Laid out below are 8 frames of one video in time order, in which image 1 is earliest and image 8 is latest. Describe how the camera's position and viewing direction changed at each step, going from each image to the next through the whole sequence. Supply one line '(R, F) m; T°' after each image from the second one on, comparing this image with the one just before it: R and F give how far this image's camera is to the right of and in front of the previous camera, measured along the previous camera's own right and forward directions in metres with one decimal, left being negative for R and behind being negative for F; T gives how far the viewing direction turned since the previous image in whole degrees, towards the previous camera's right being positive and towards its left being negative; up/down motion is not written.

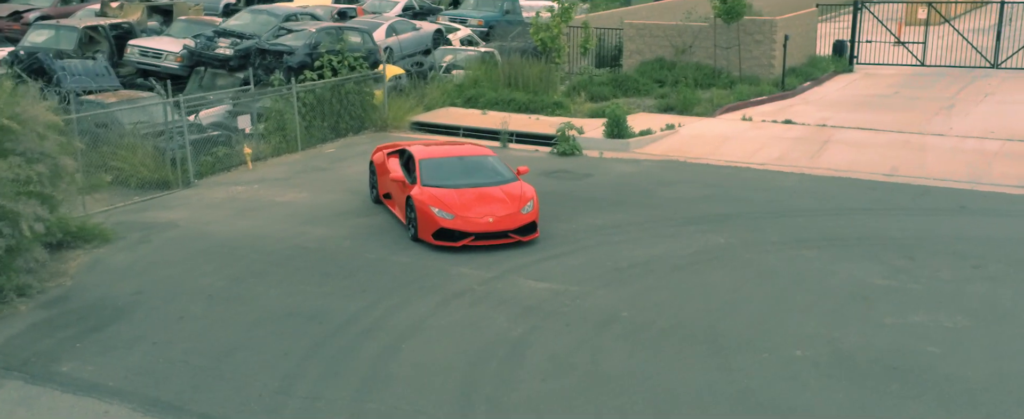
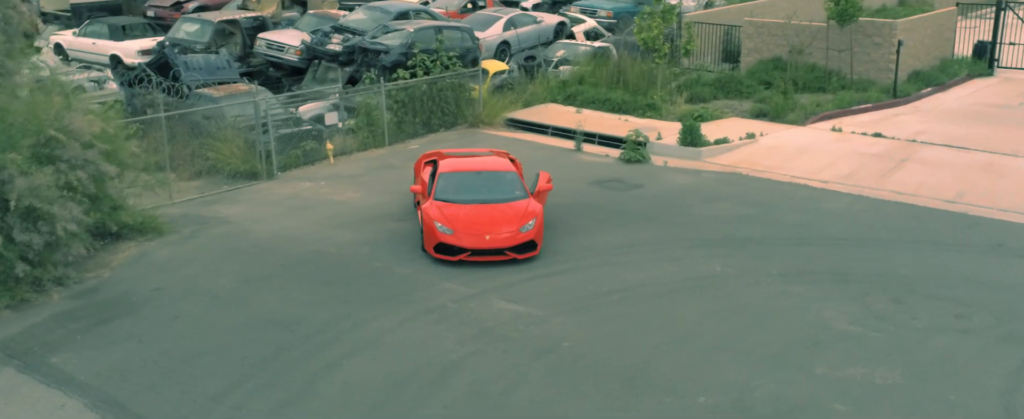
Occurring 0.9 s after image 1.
(+1.9, 0.0) m; -11°
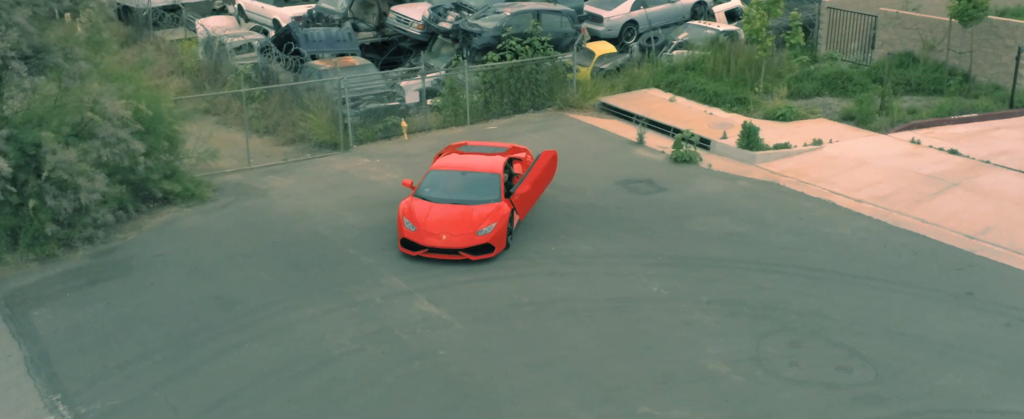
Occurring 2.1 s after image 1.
(+2.9, -0.1) m; -13°
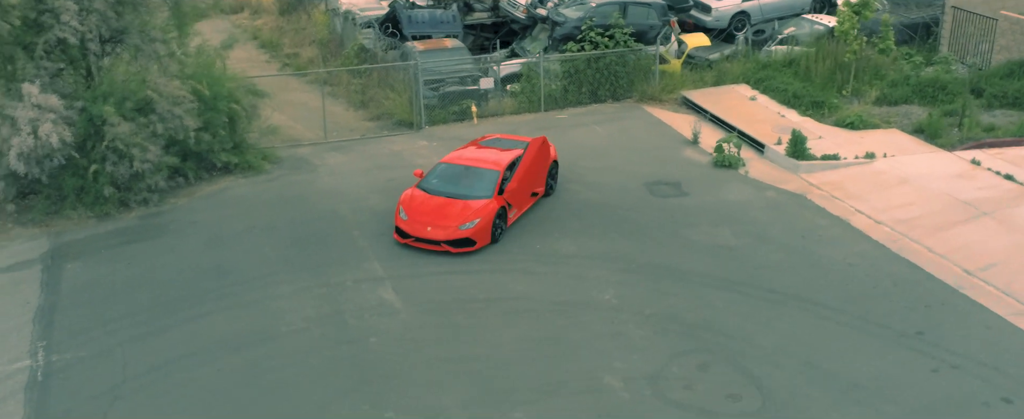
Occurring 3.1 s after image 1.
(+2.4, -0.2) m; -11°
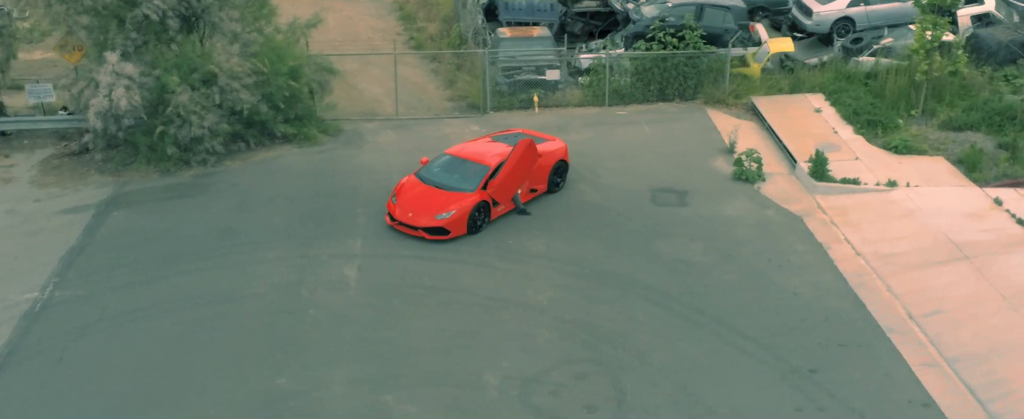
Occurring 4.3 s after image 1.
(+2.7, -0.5) m; -11°
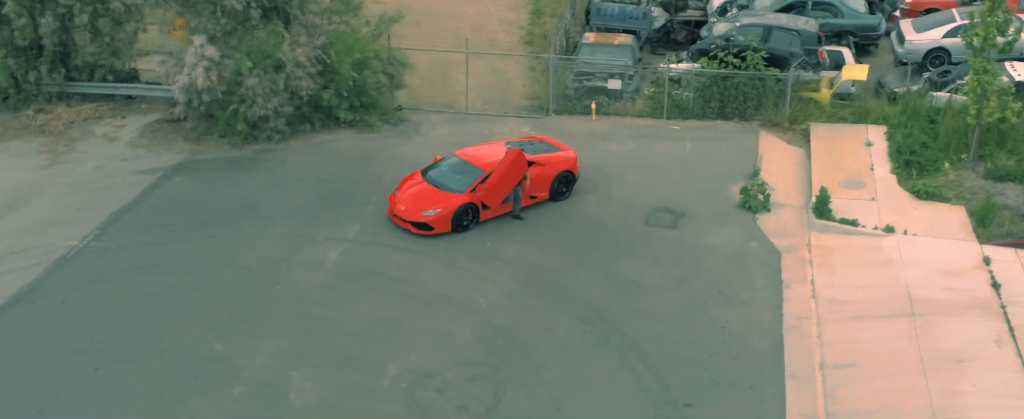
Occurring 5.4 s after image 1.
(+2.9, -0.6) m; -11°
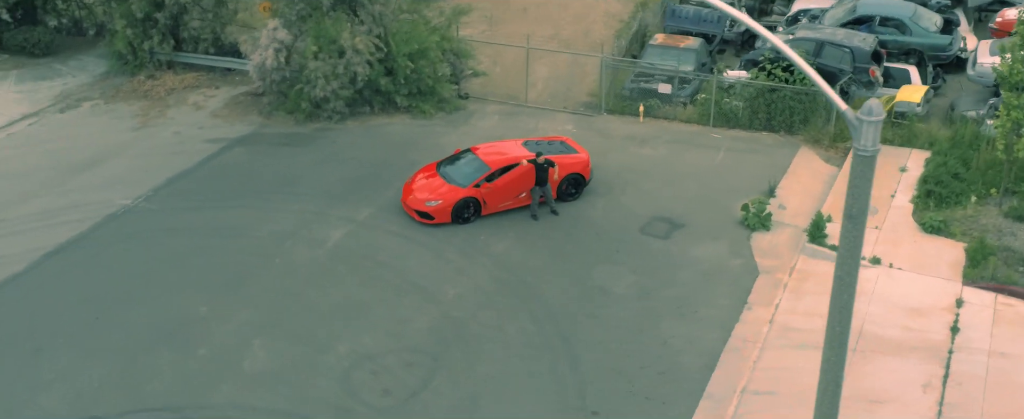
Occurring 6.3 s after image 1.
(+2.4, -0.6) m; -9°
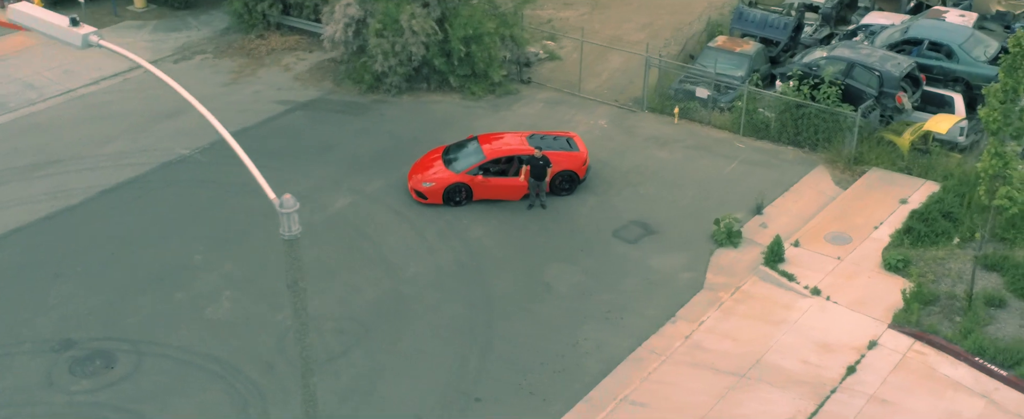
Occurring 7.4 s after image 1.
(+3.2, -1.0) m; -10°
